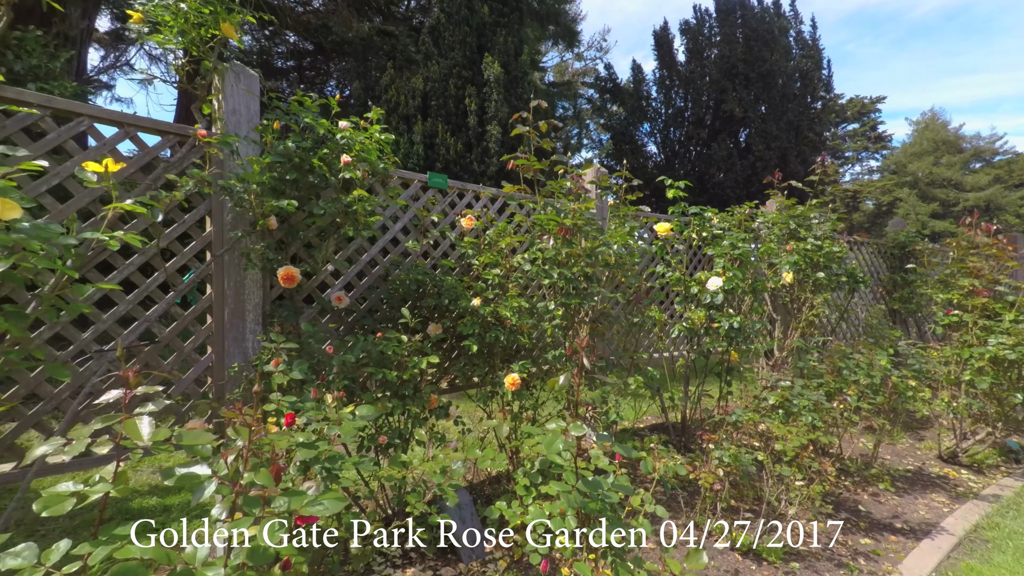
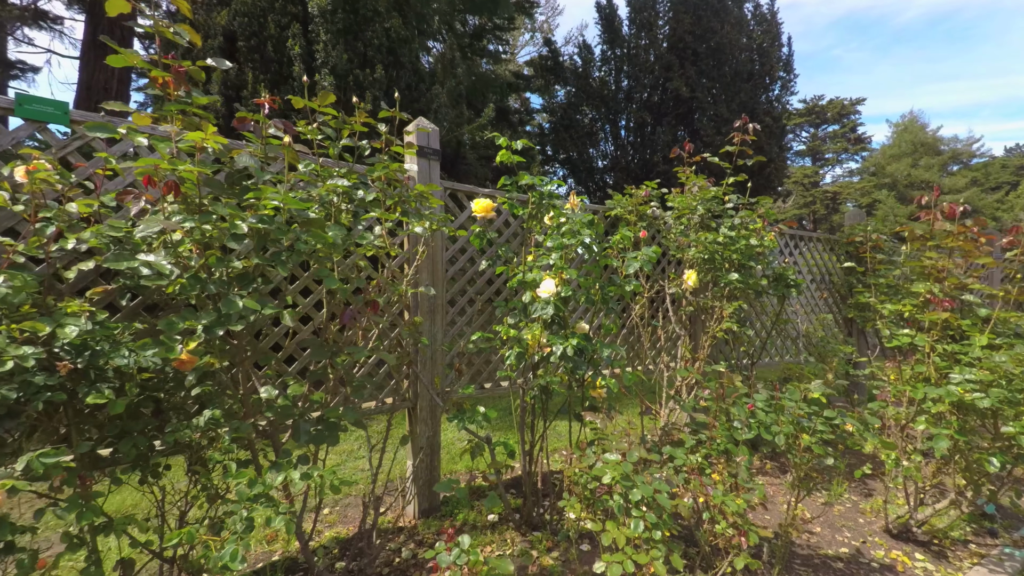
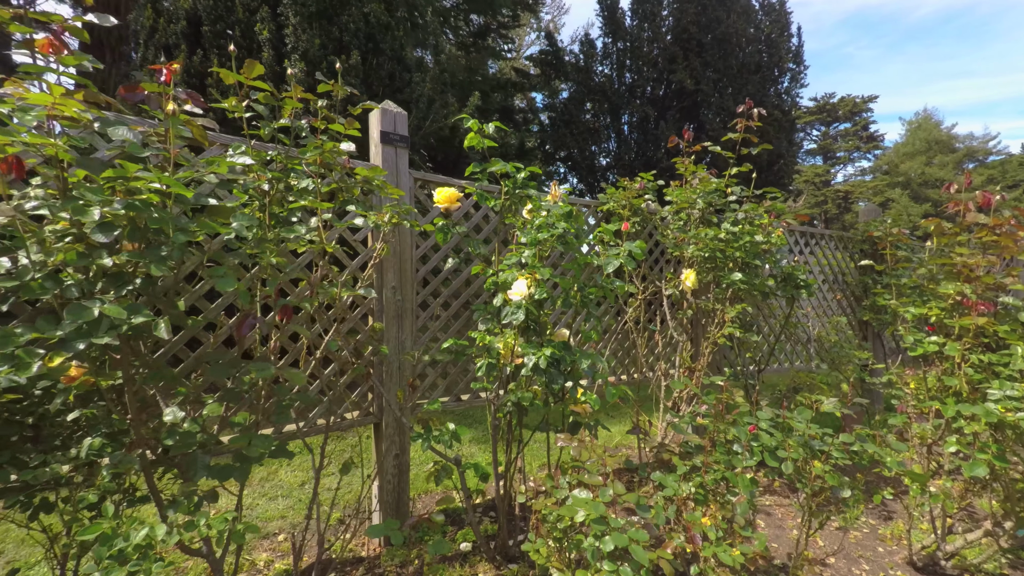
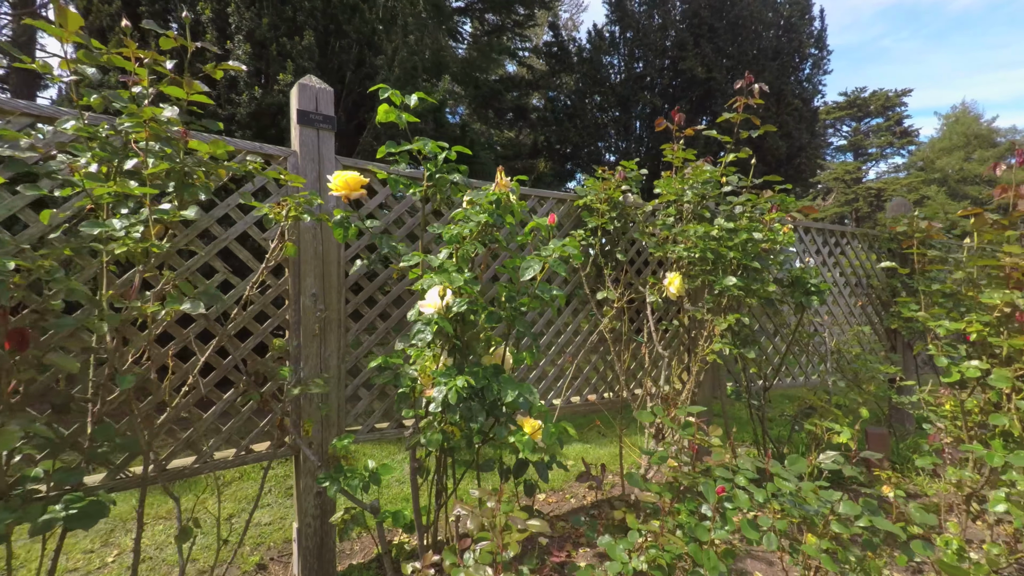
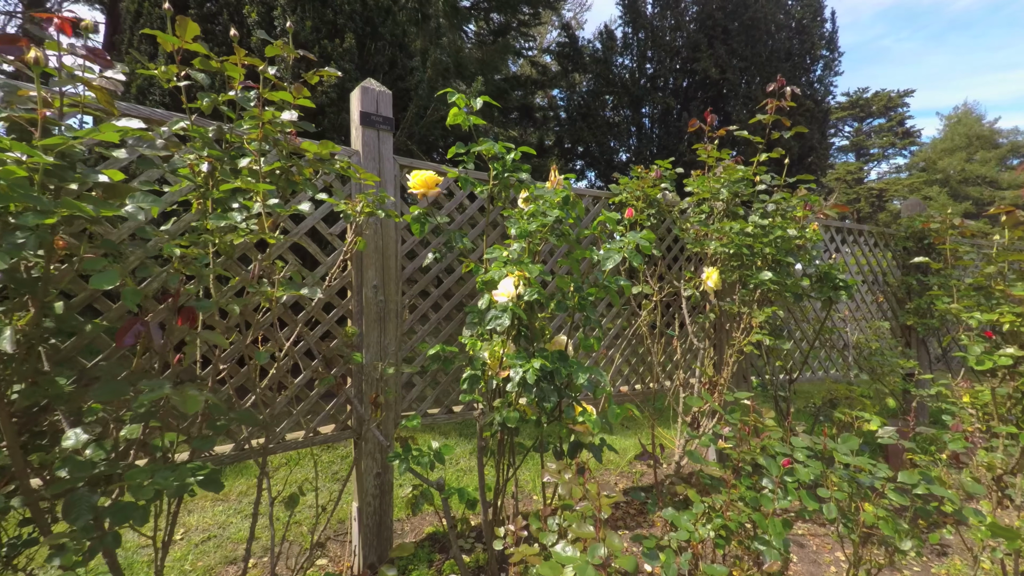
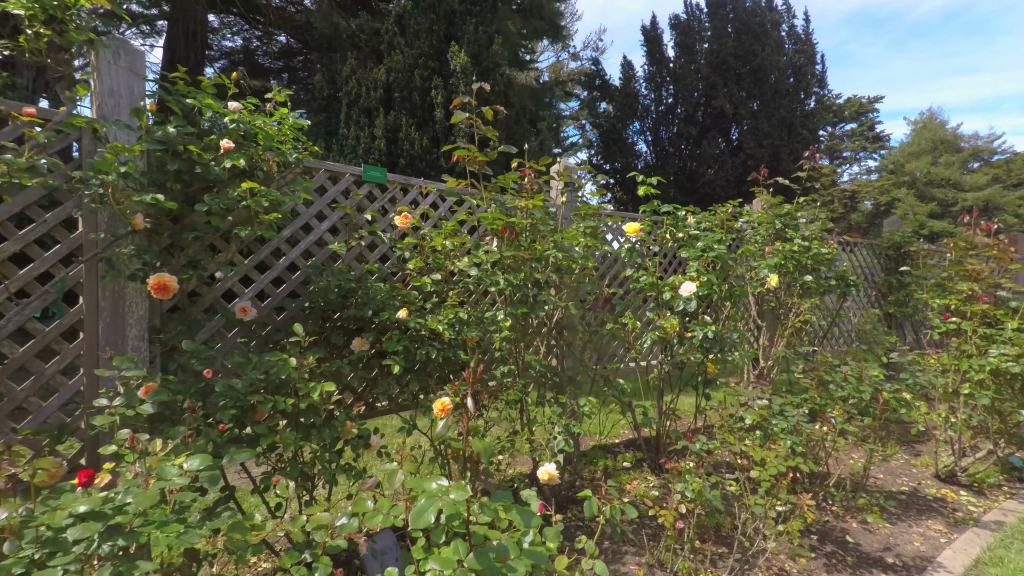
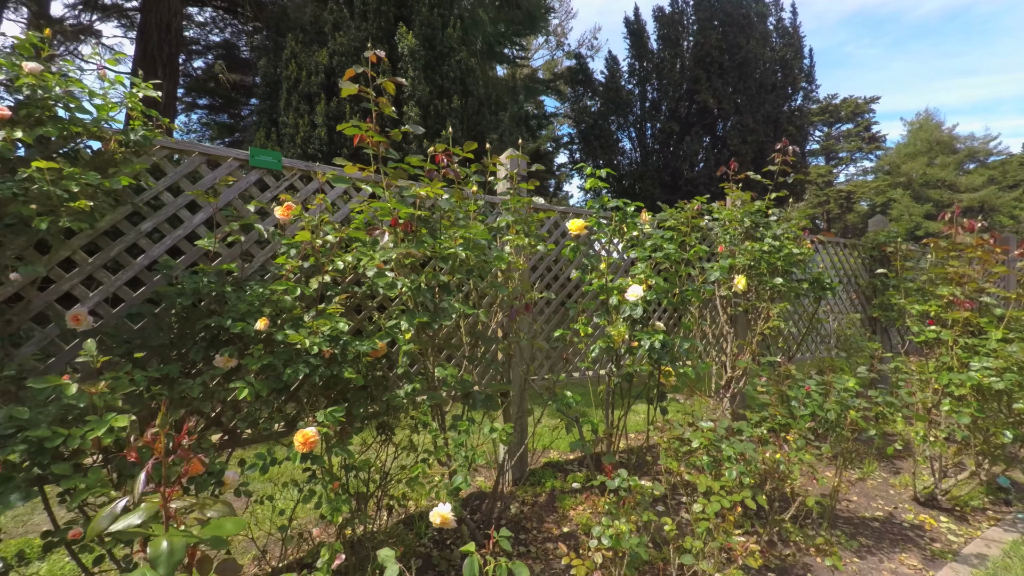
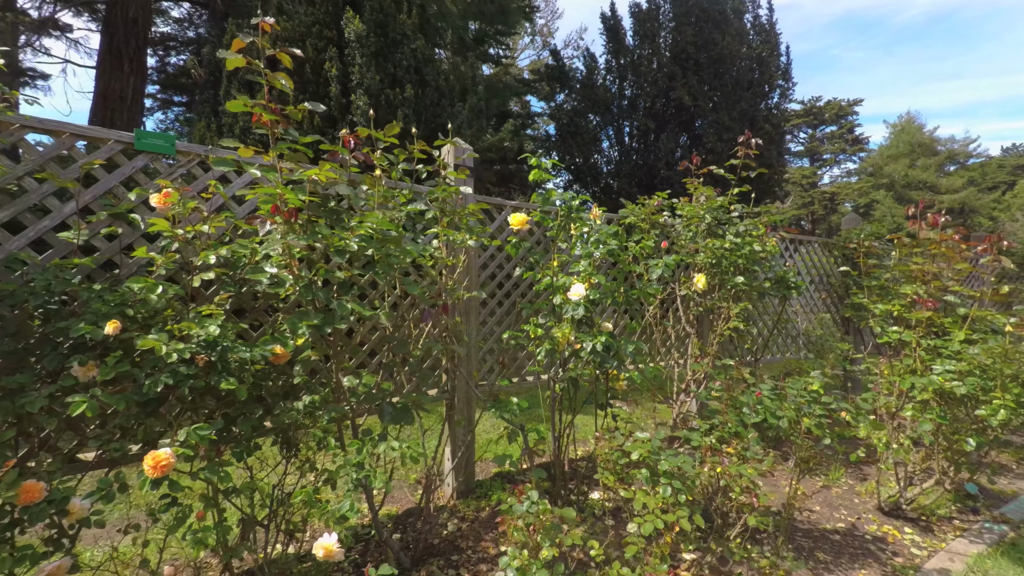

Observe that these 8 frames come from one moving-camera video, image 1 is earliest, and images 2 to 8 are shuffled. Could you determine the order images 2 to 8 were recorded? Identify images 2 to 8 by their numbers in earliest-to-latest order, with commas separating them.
6, 7, 8, 2, 3, 5, 4
